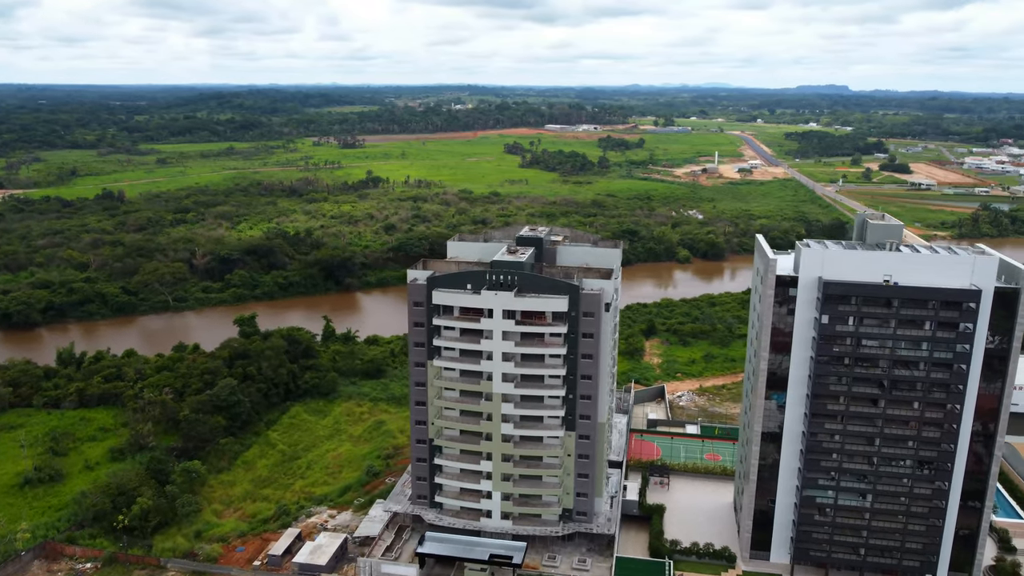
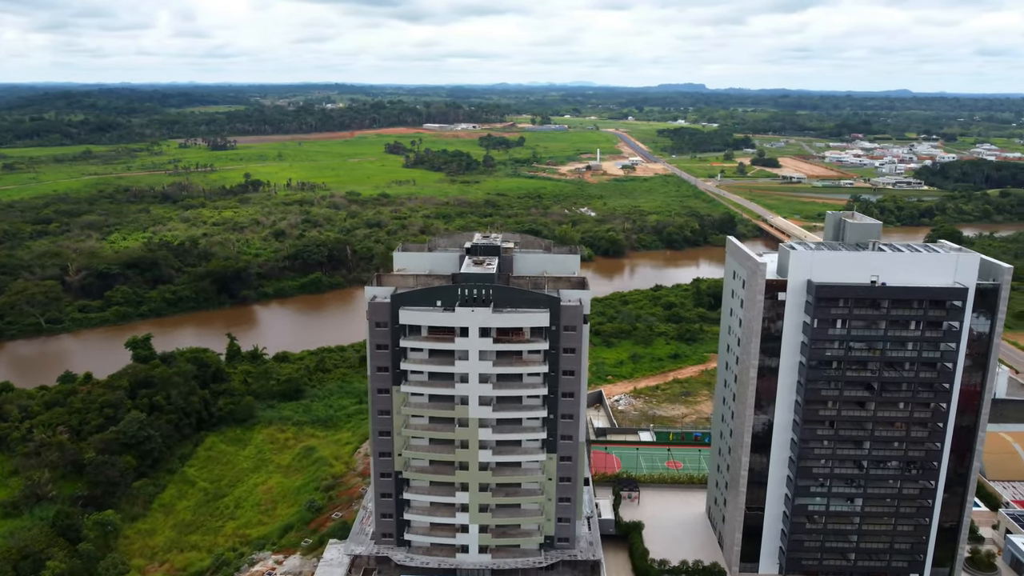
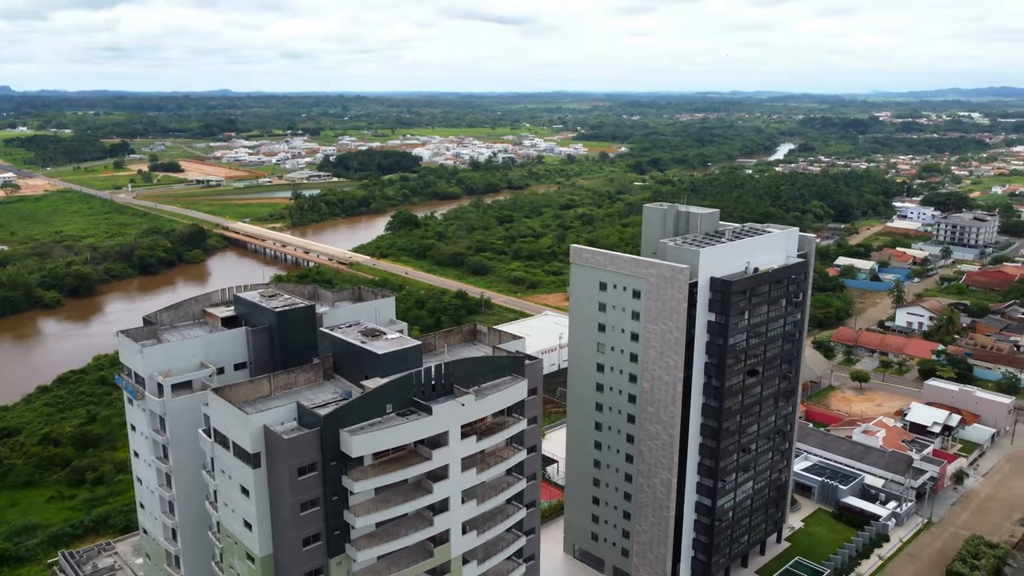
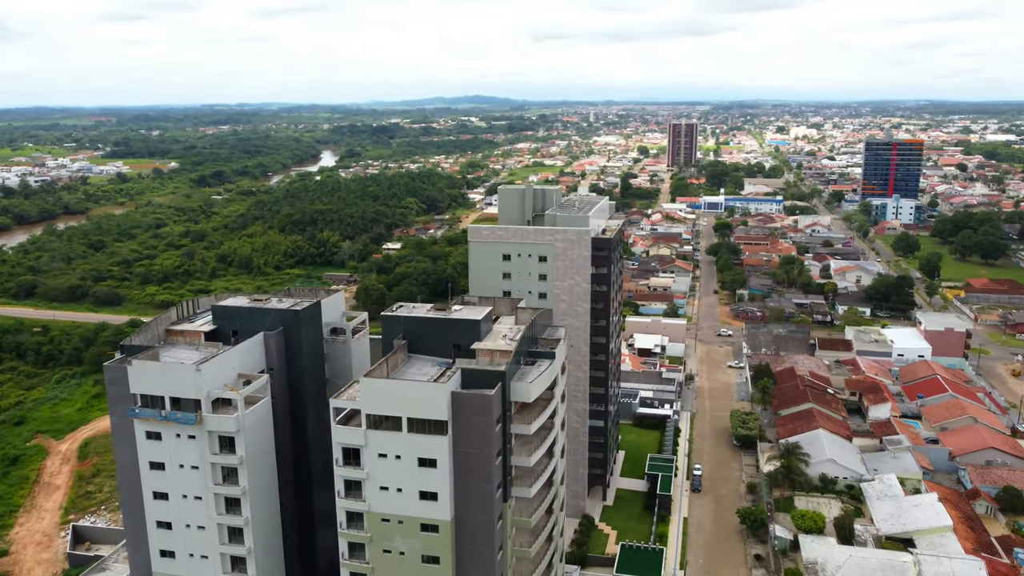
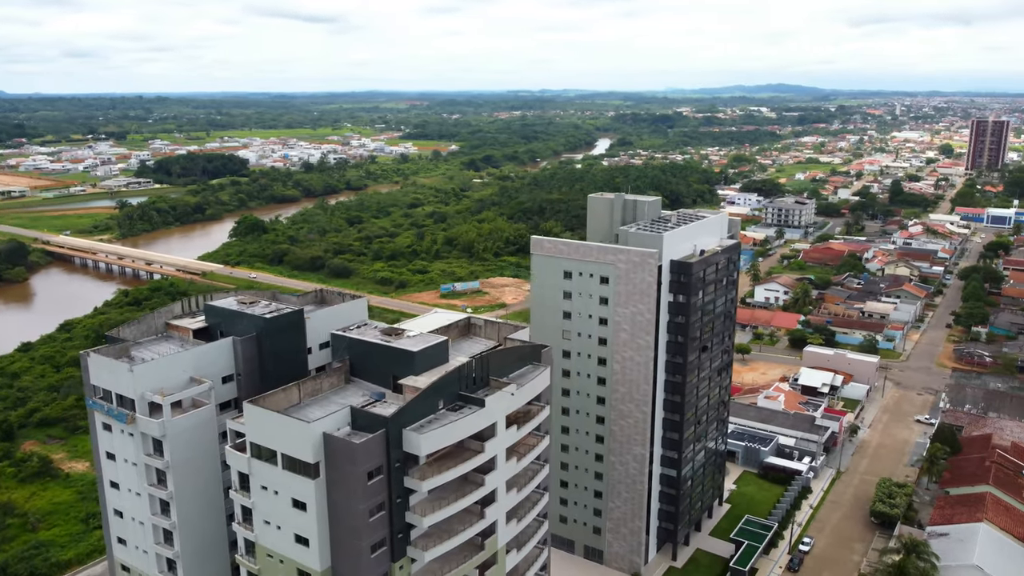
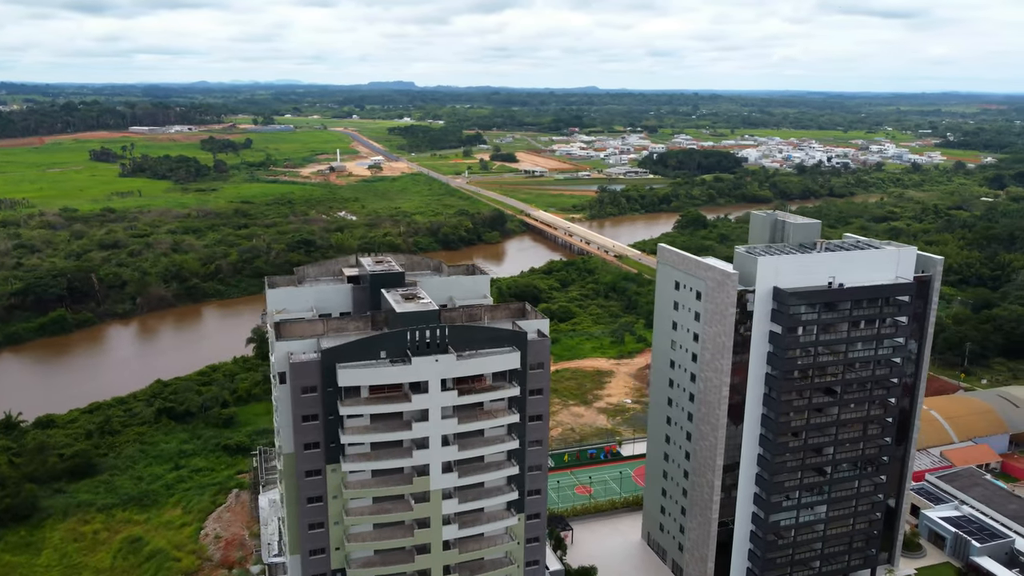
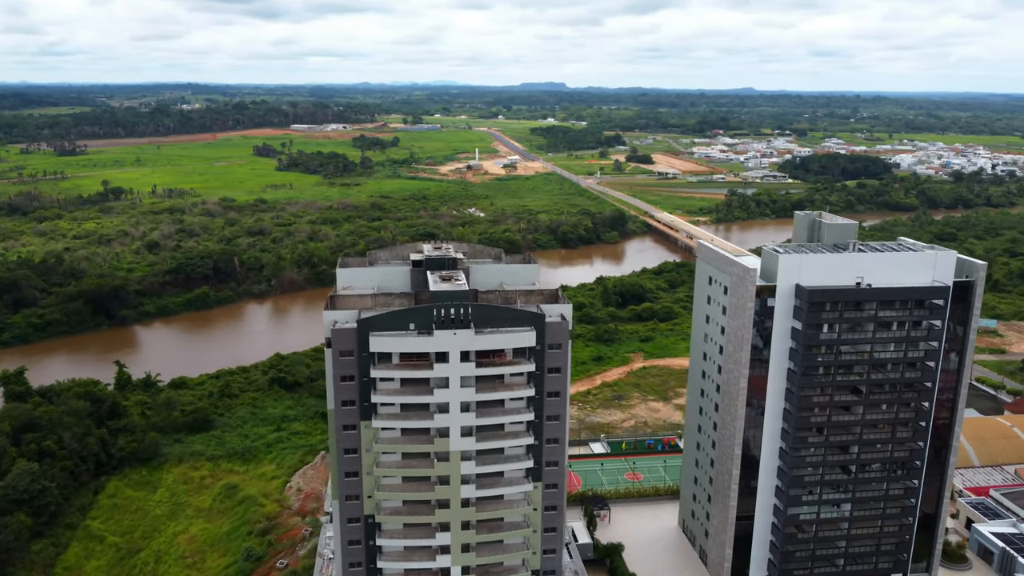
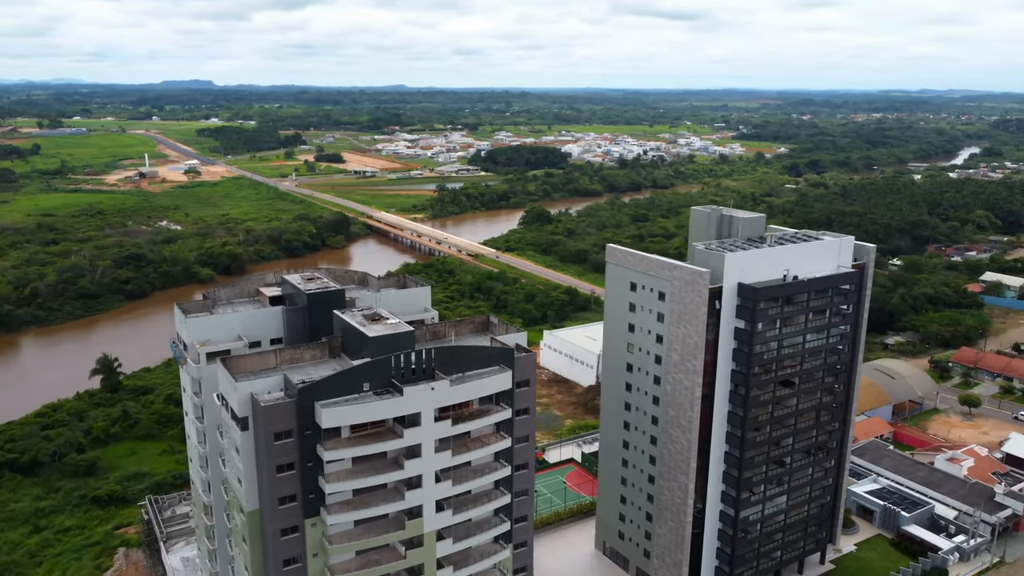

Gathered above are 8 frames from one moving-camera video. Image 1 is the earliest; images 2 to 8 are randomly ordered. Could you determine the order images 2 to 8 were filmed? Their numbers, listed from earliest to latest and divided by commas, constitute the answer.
2, 7, 6, 8, 3, 5, 4
